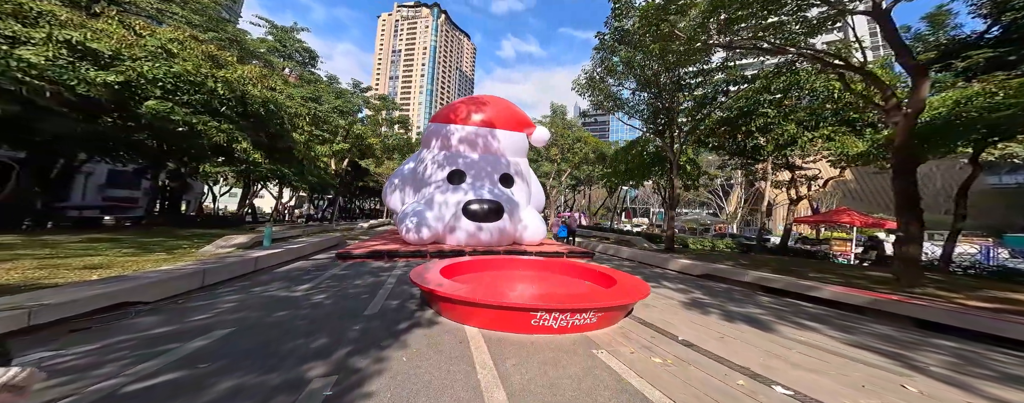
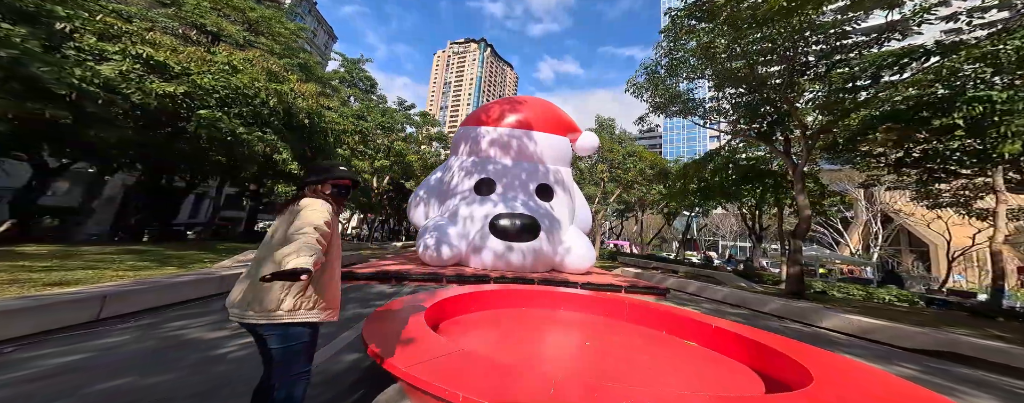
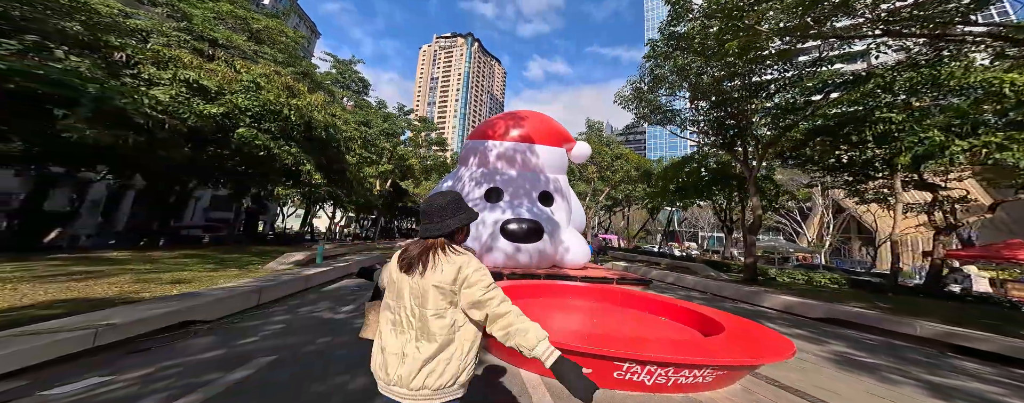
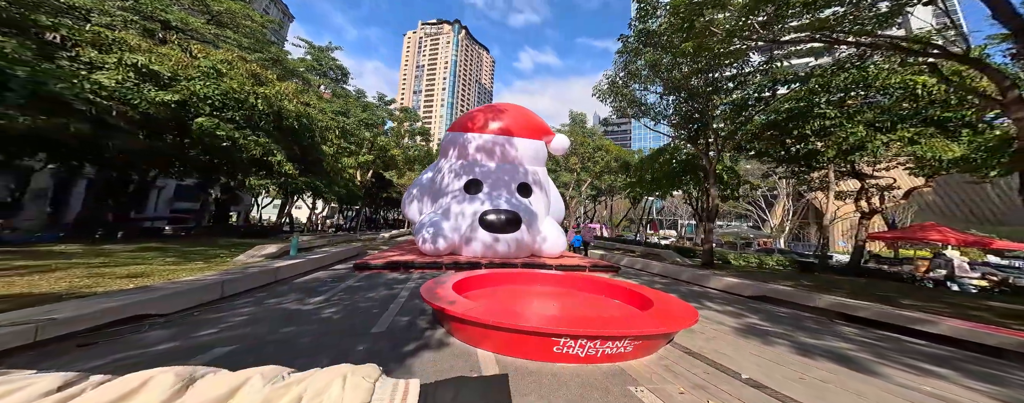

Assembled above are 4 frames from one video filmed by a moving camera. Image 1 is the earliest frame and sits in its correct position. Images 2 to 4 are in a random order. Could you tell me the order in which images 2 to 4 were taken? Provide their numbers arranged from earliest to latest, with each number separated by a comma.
4, 3, 2
